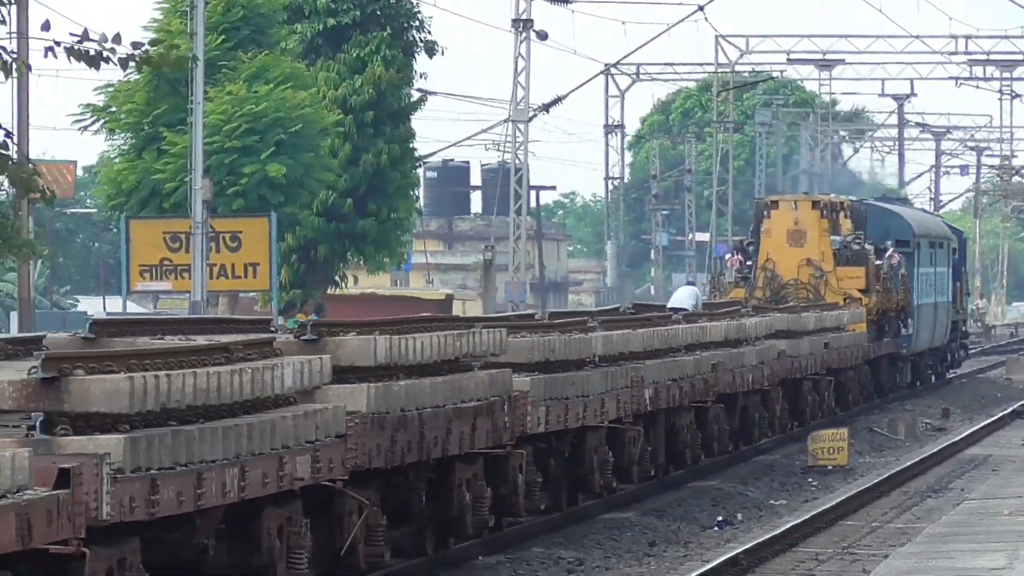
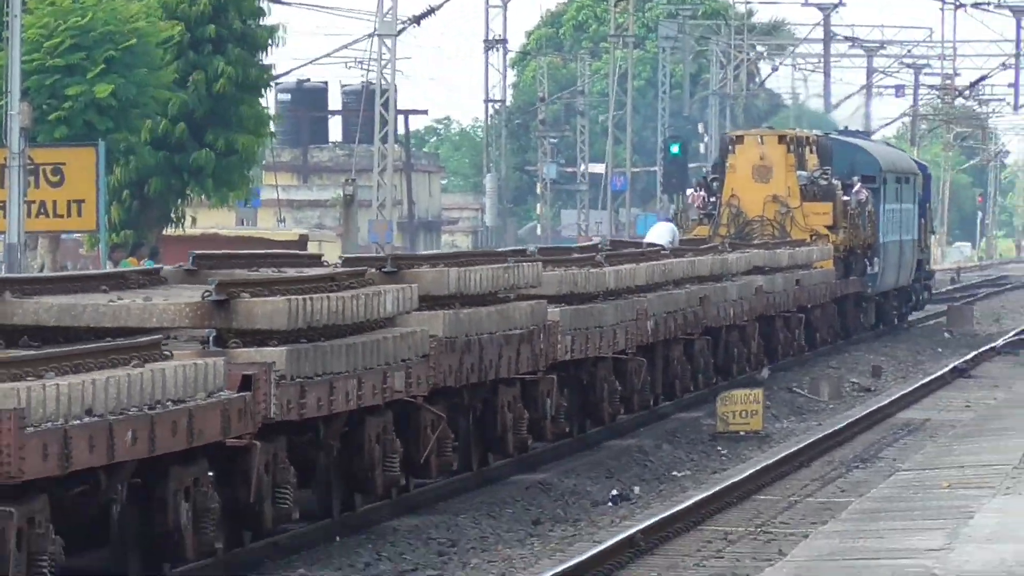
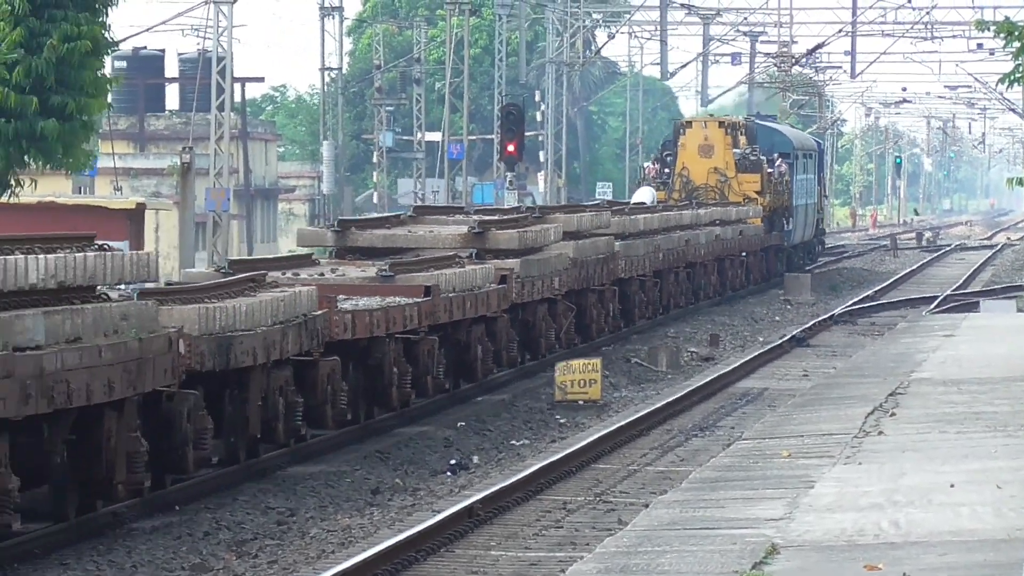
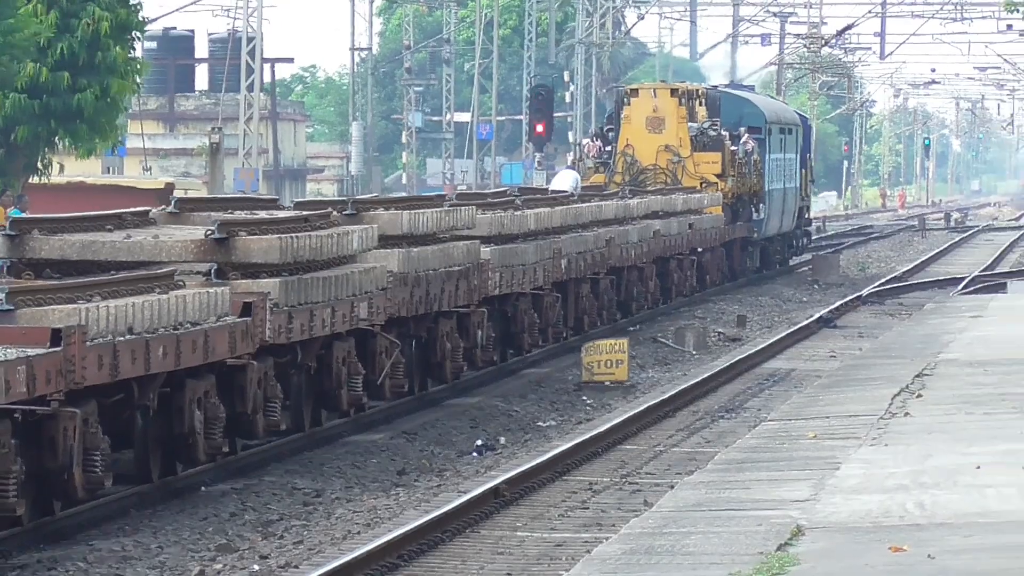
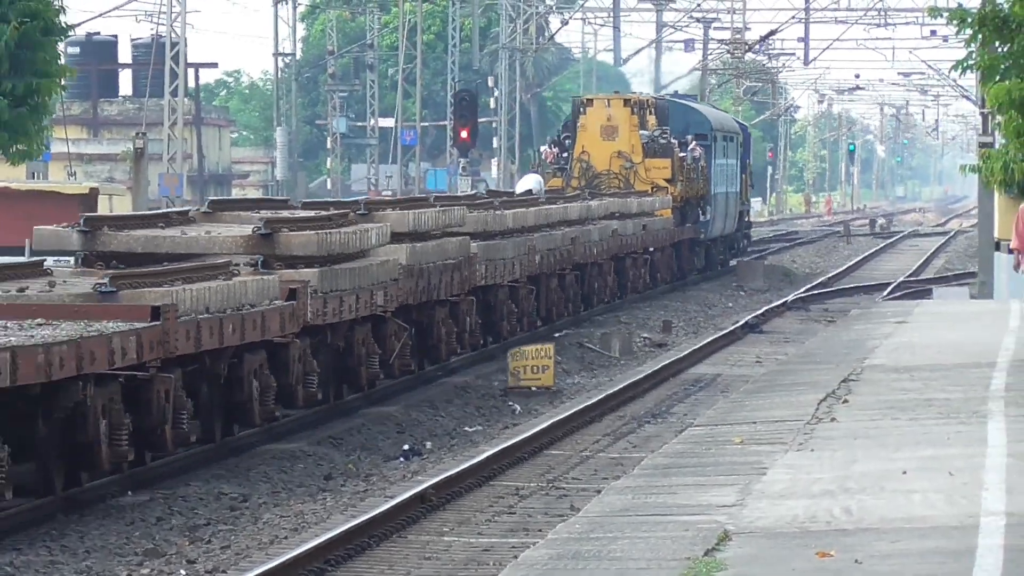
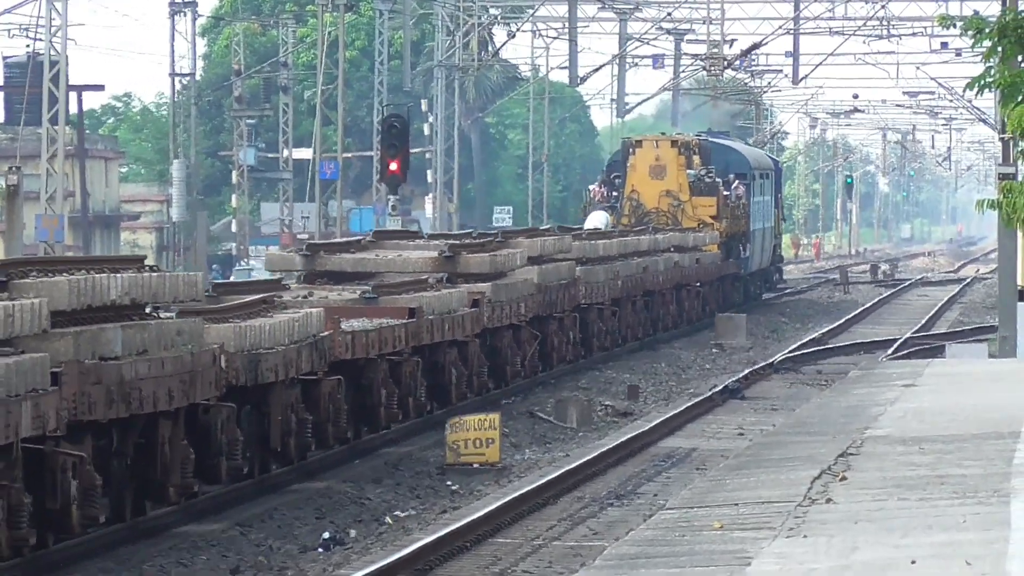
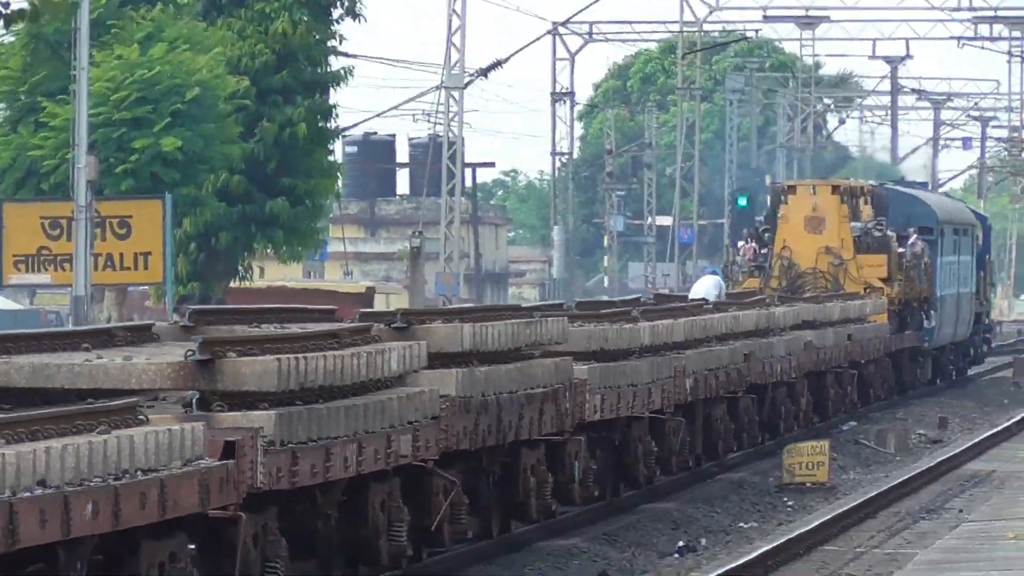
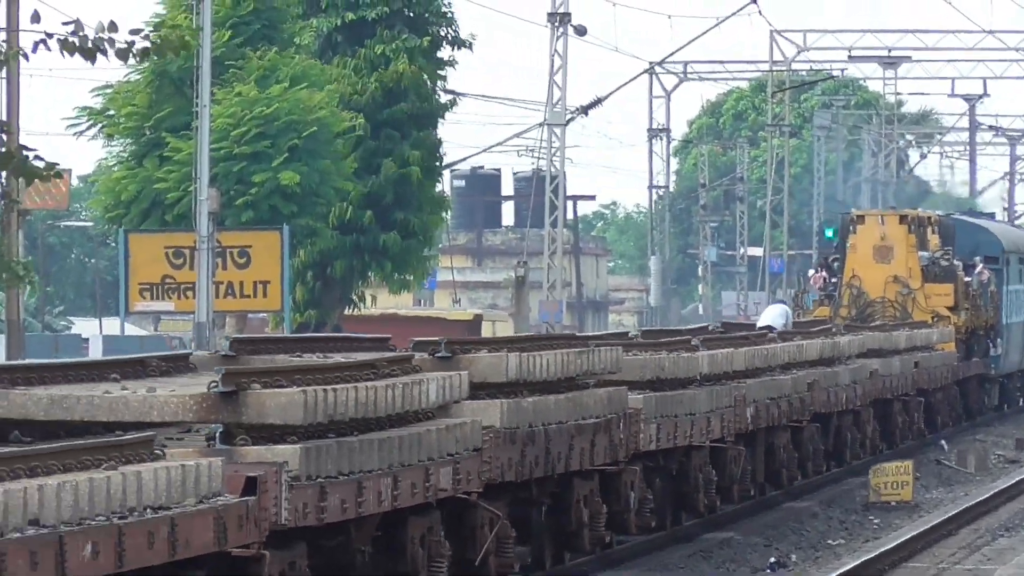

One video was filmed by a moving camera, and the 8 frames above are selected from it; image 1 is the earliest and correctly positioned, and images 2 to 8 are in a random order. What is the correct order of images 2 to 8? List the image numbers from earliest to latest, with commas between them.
8, 7, 2, 4, 5, 3, 6
